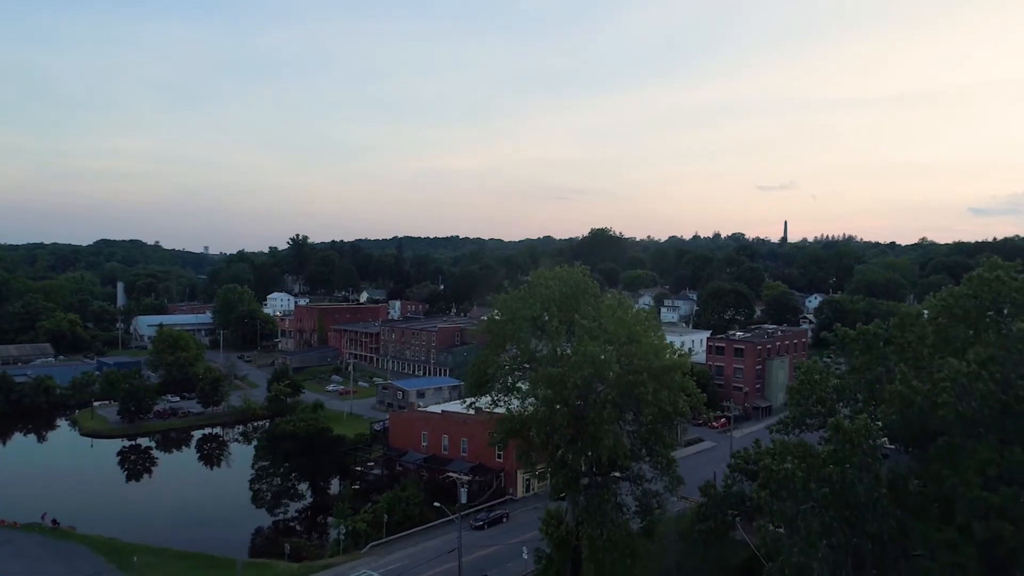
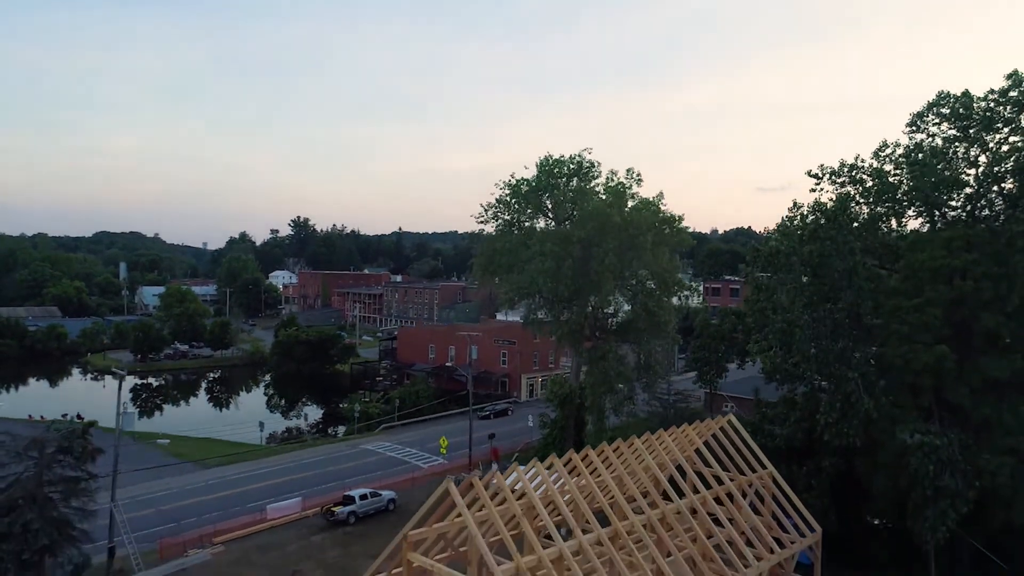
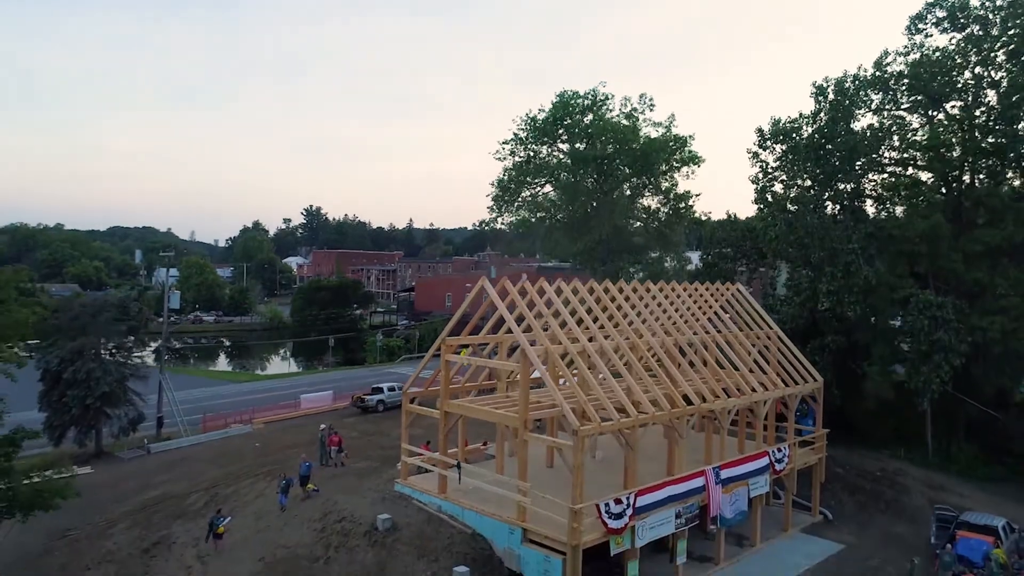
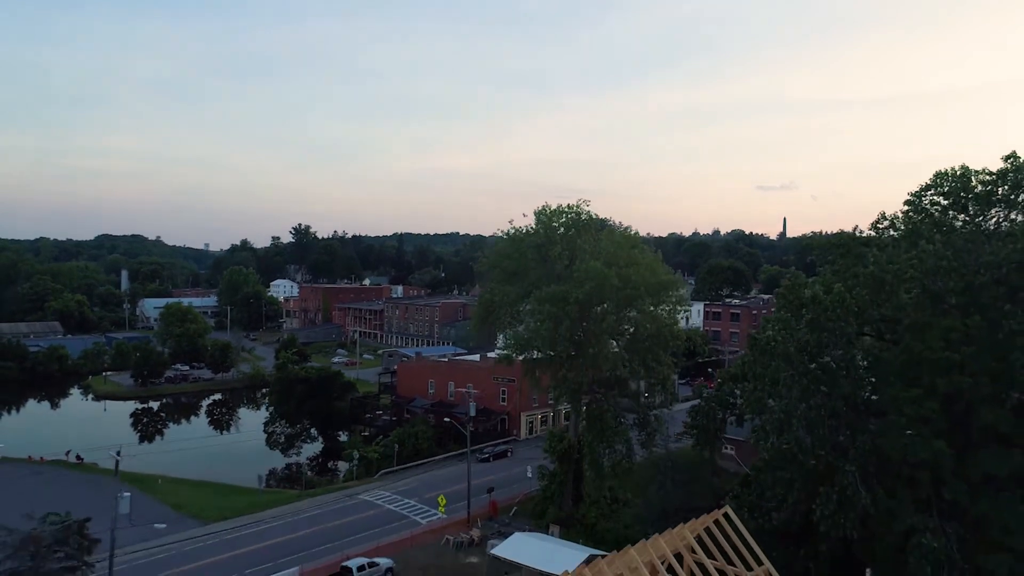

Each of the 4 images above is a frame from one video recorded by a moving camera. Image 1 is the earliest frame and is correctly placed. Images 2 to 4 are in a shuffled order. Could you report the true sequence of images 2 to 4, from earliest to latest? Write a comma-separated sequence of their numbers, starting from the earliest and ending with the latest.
4, 2, 3
